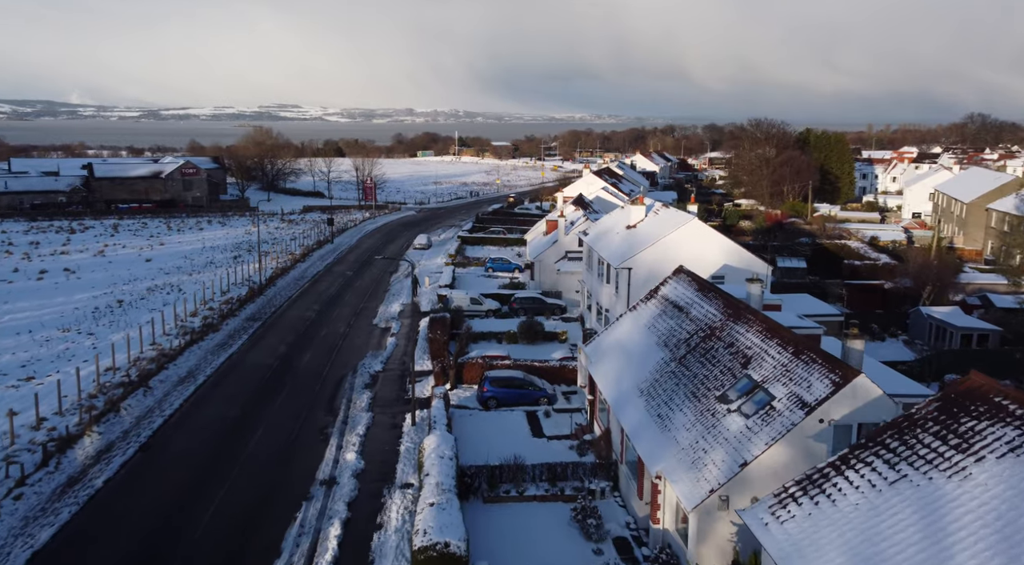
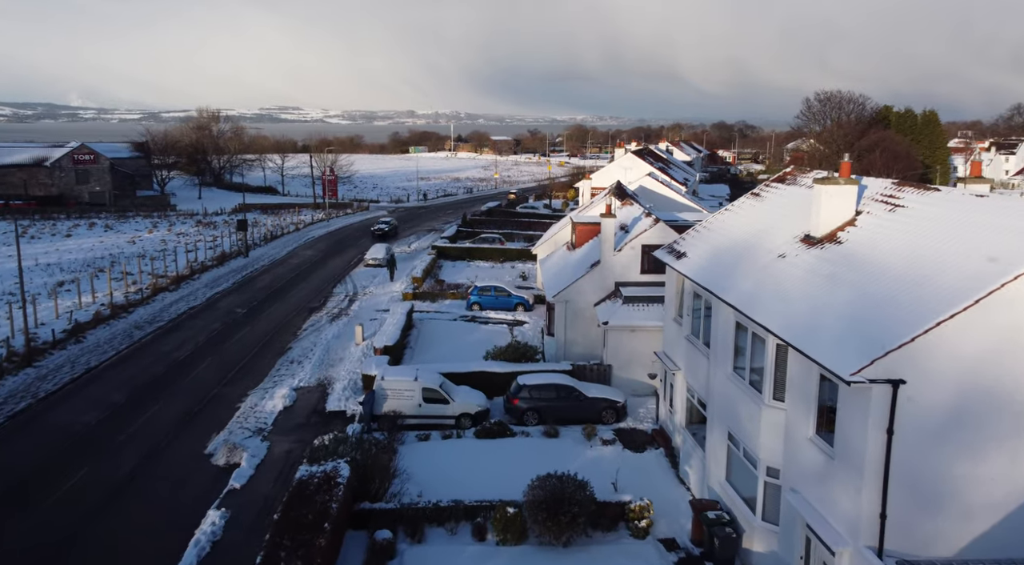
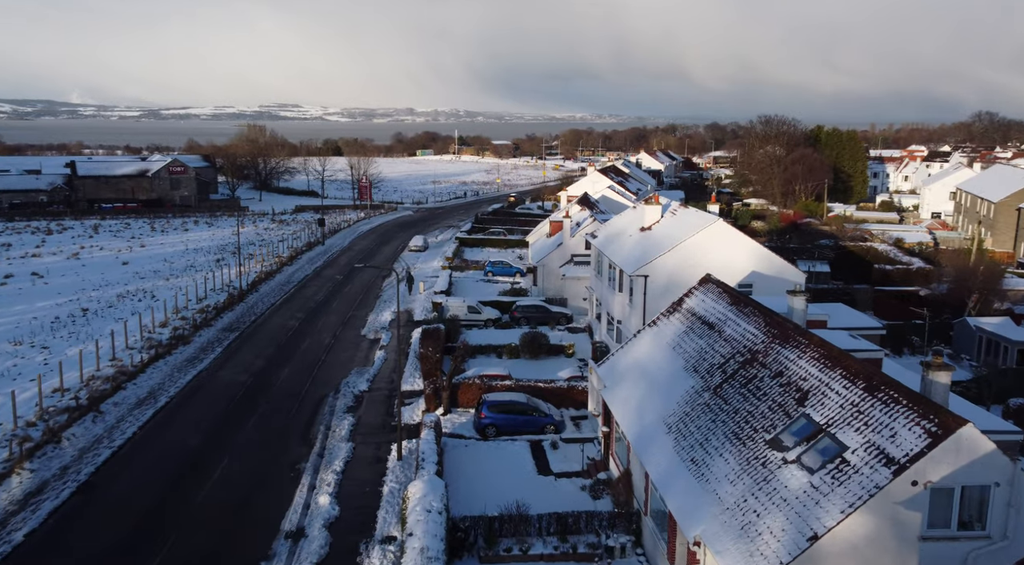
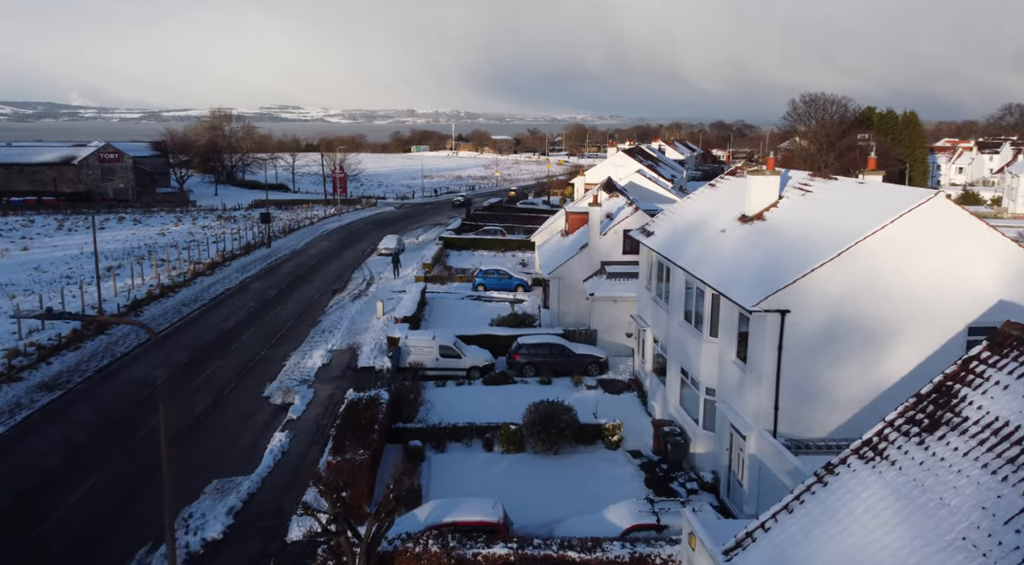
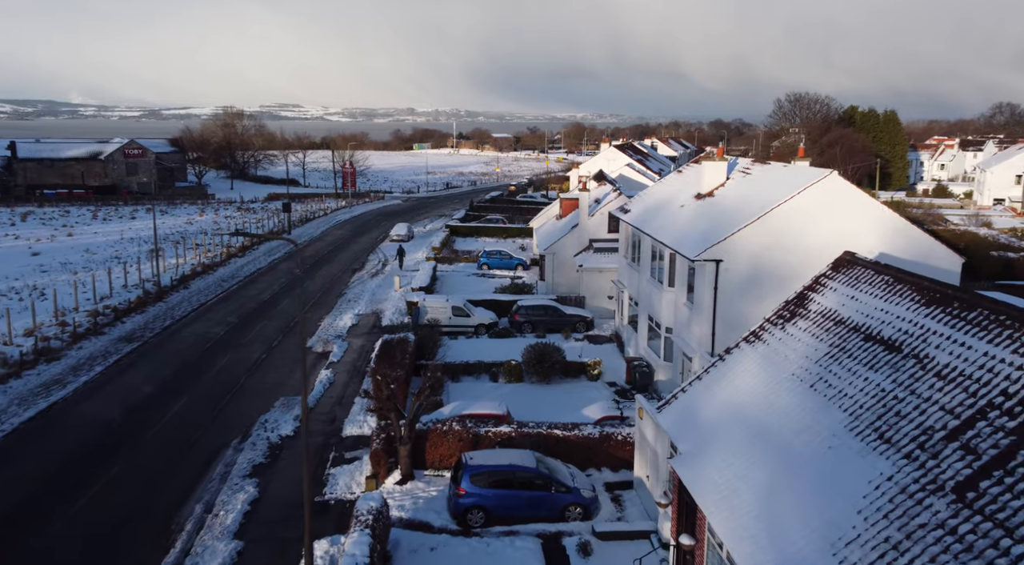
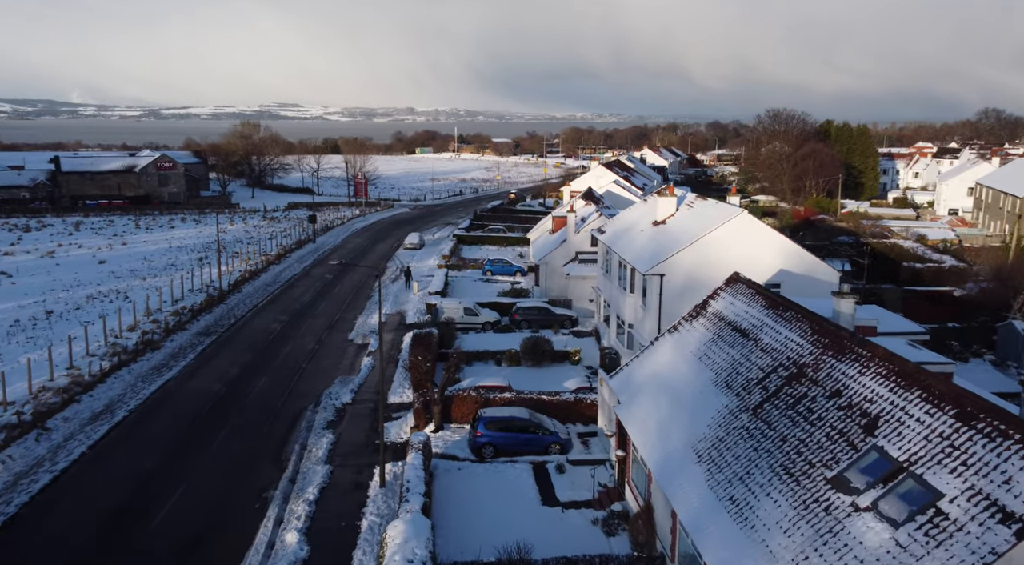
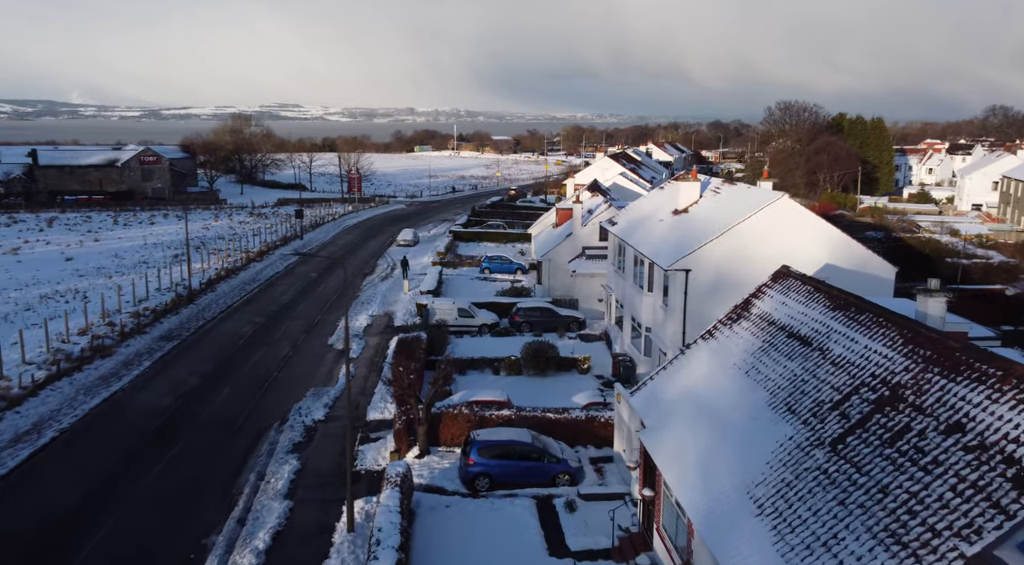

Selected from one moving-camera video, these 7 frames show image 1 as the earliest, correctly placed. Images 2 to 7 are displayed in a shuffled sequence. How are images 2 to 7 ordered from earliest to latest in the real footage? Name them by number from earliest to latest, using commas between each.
3, 6, 7, 5, 4, 2
